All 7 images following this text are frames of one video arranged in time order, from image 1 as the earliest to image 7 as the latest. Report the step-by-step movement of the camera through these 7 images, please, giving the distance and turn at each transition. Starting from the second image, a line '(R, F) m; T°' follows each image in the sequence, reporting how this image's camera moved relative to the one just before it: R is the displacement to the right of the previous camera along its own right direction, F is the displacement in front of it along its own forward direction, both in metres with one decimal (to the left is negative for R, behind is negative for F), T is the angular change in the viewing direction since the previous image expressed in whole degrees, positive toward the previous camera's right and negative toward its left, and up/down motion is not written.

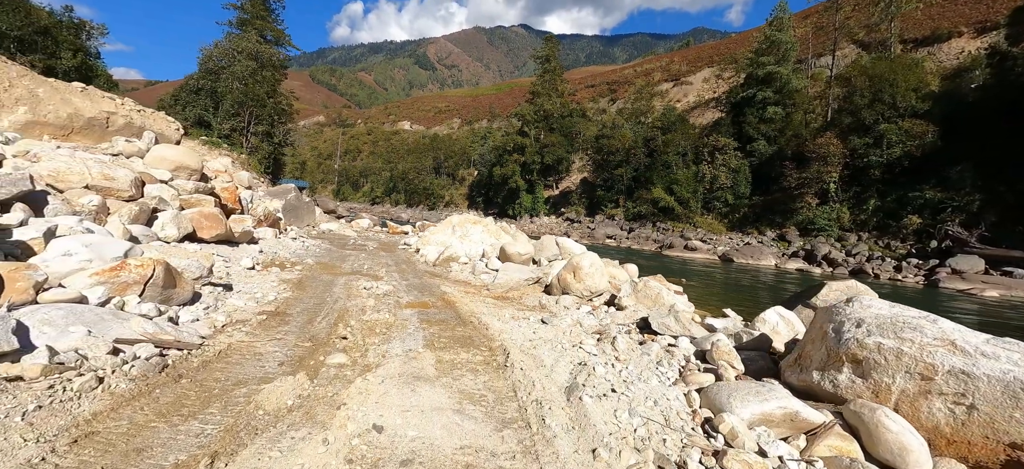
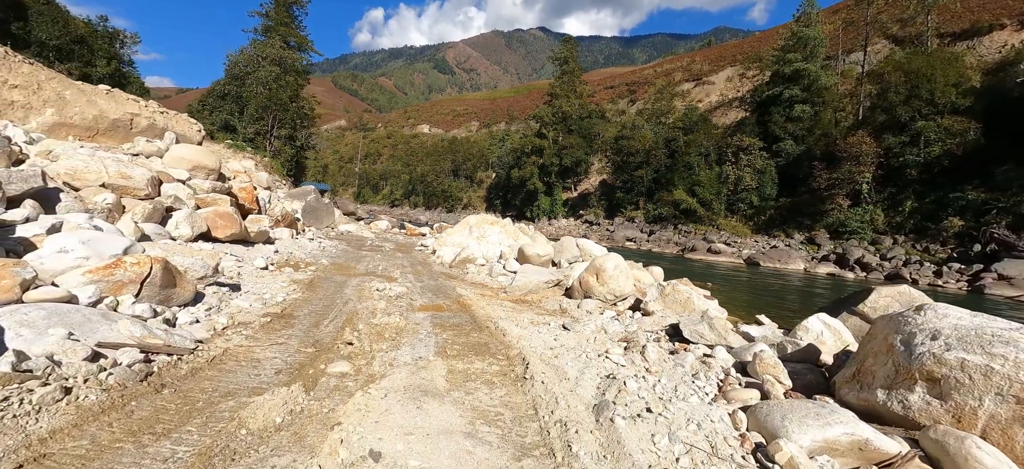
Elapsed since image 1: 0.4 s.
(0.0, +0.4) m; -2°
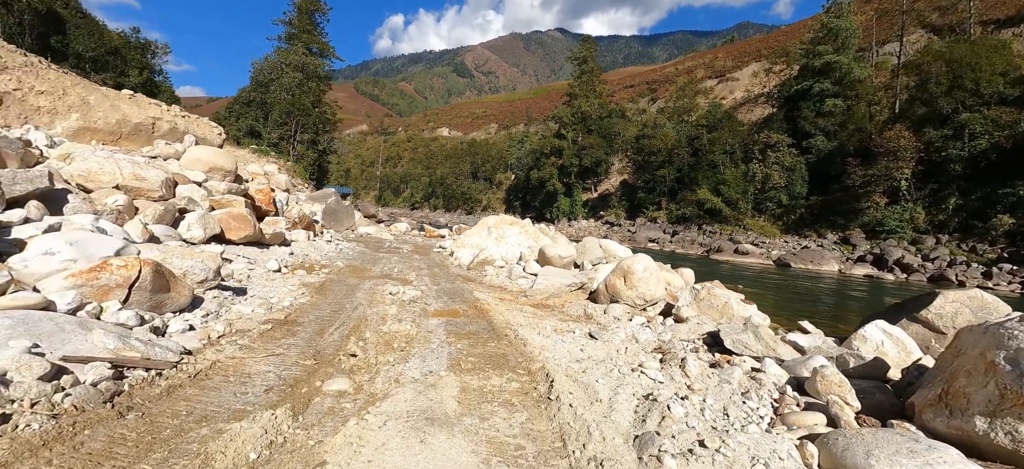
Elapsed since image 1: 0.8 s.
(0.0, +0.5) m; -3°
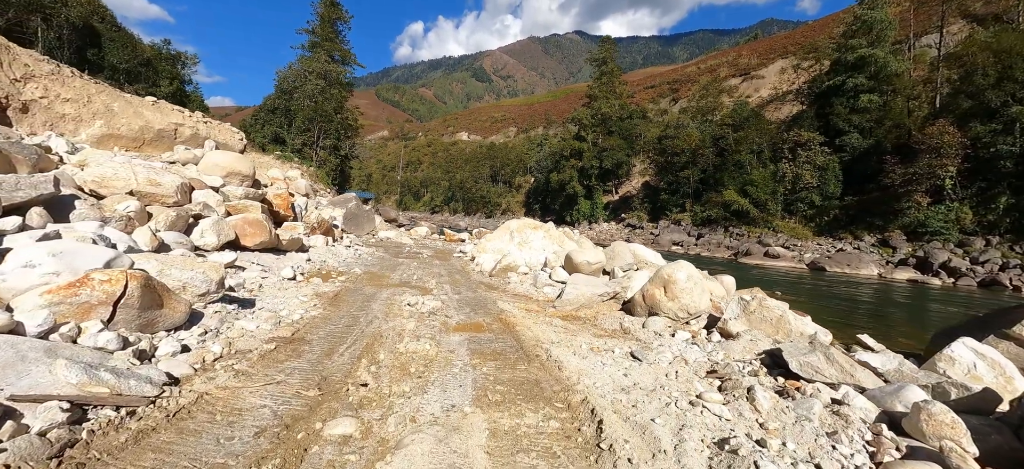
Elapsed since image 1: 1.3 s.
(-0.1, +0.5) m; -3°
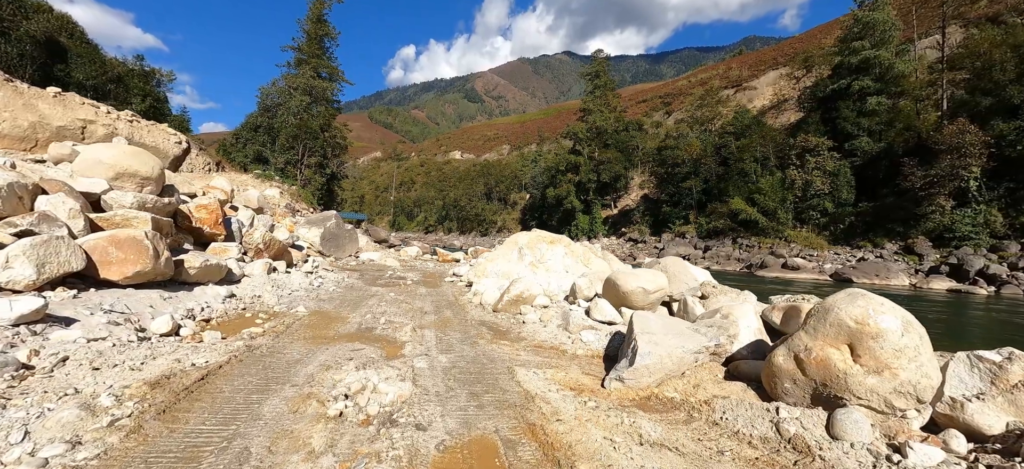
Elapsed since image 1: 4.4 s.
(-0.3, +3.0) m; +1°
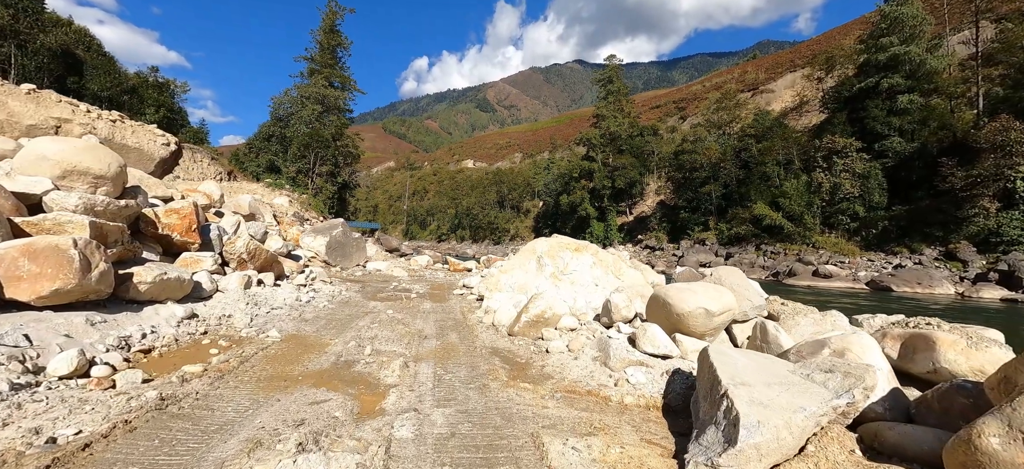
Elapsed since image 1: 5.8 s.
(-0.1, +1.3) m; -2°
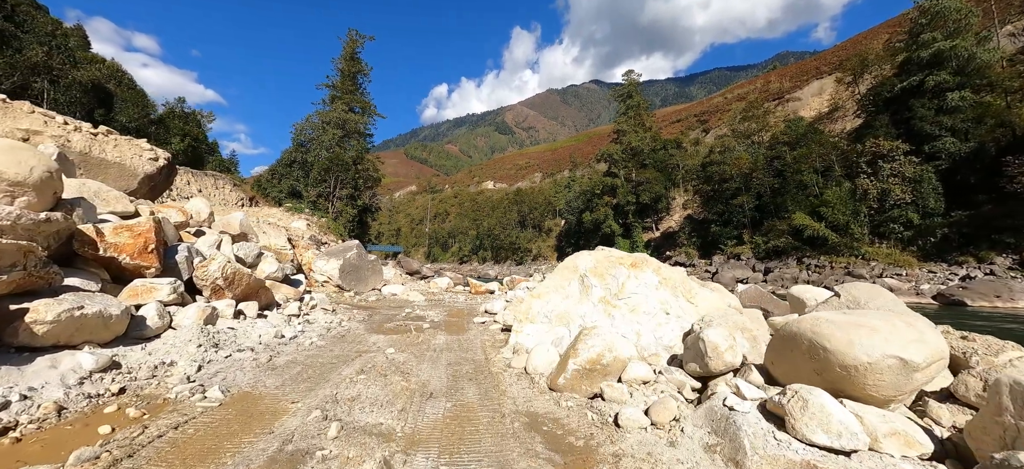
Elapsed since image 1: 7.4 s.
(-0.2, +1.7) m; -3°
